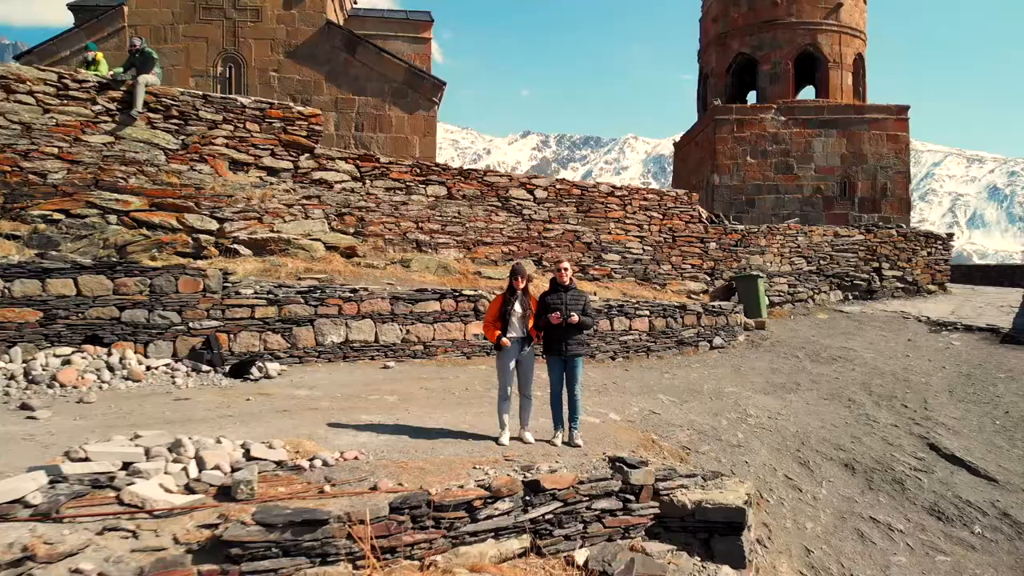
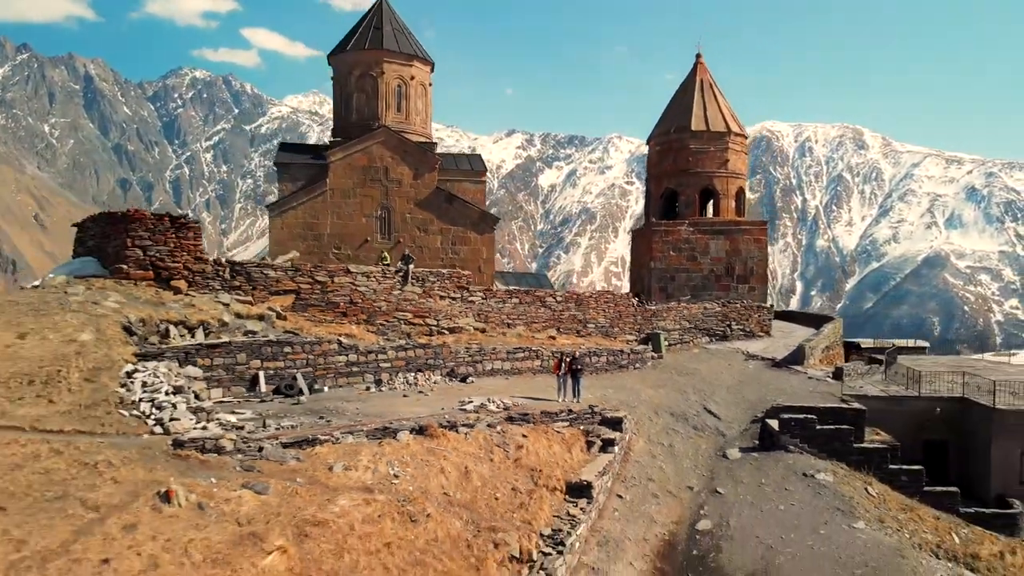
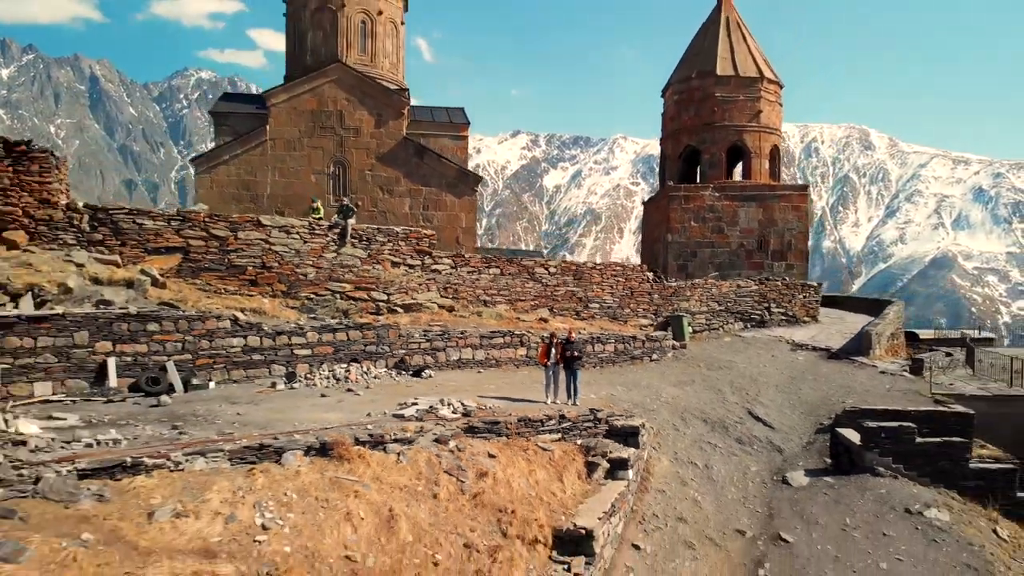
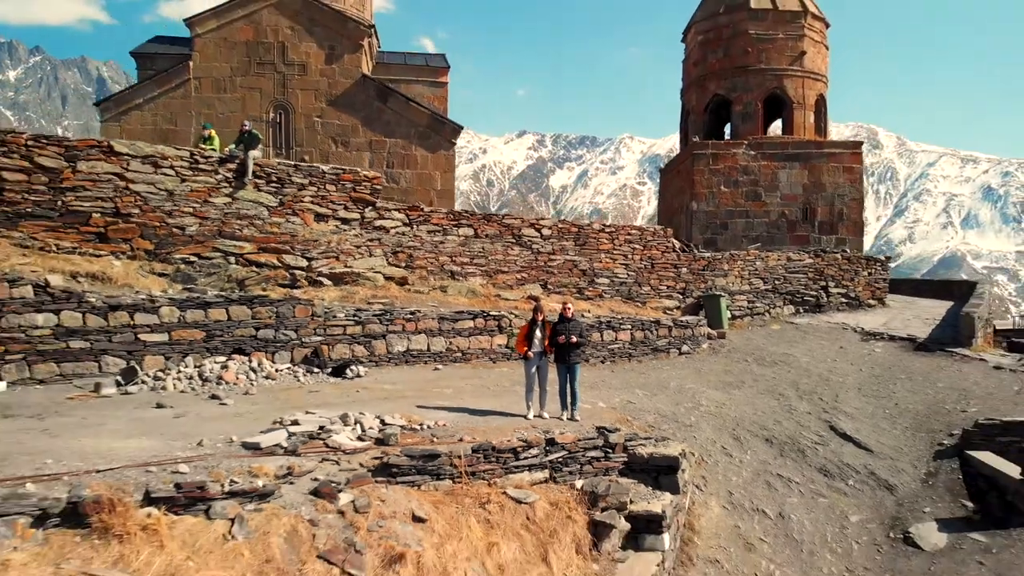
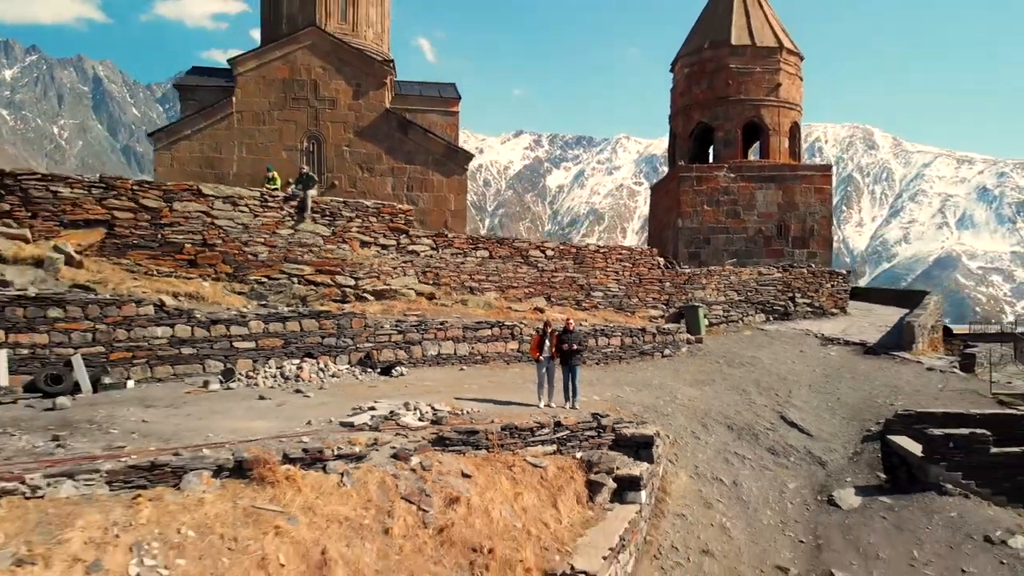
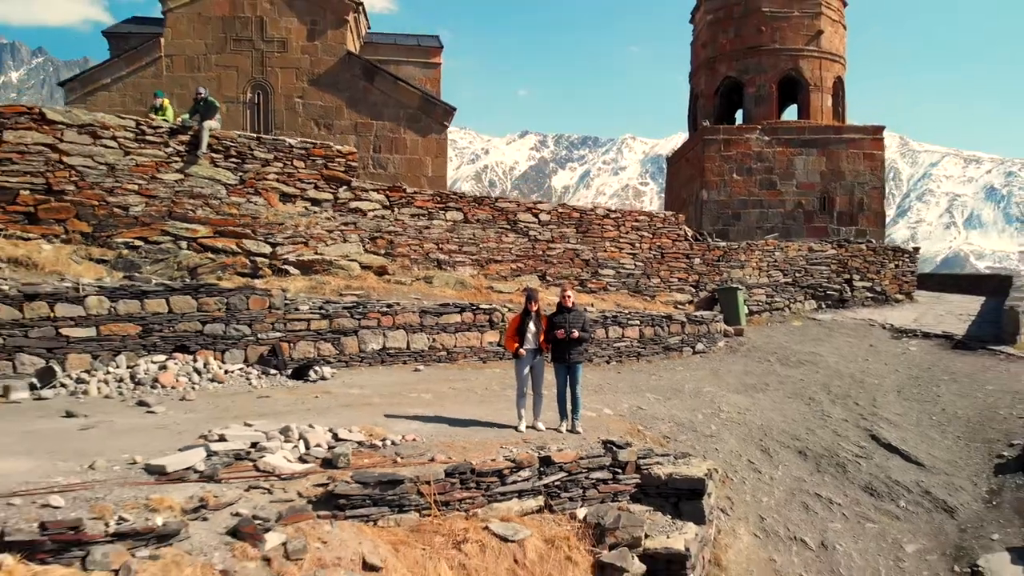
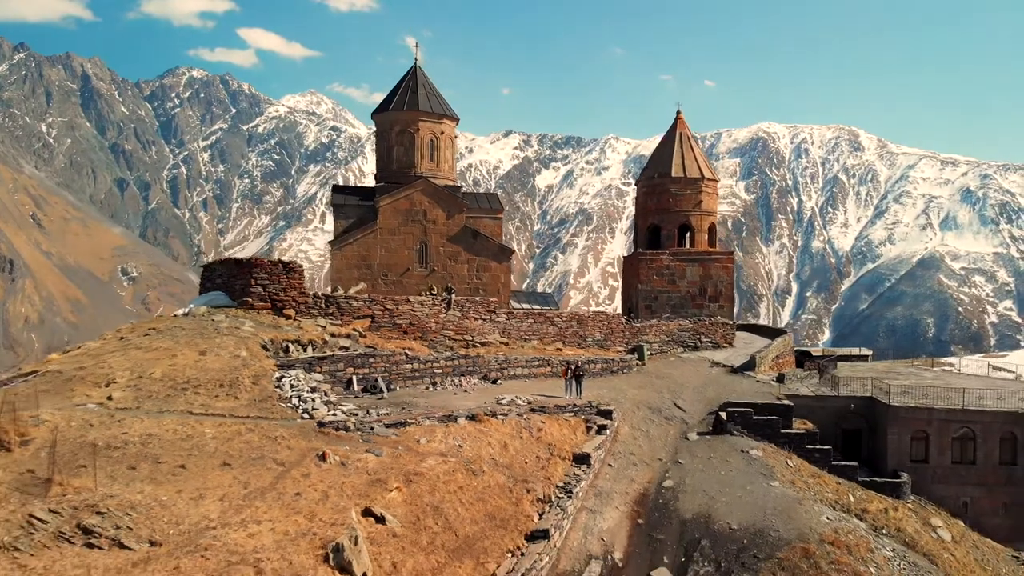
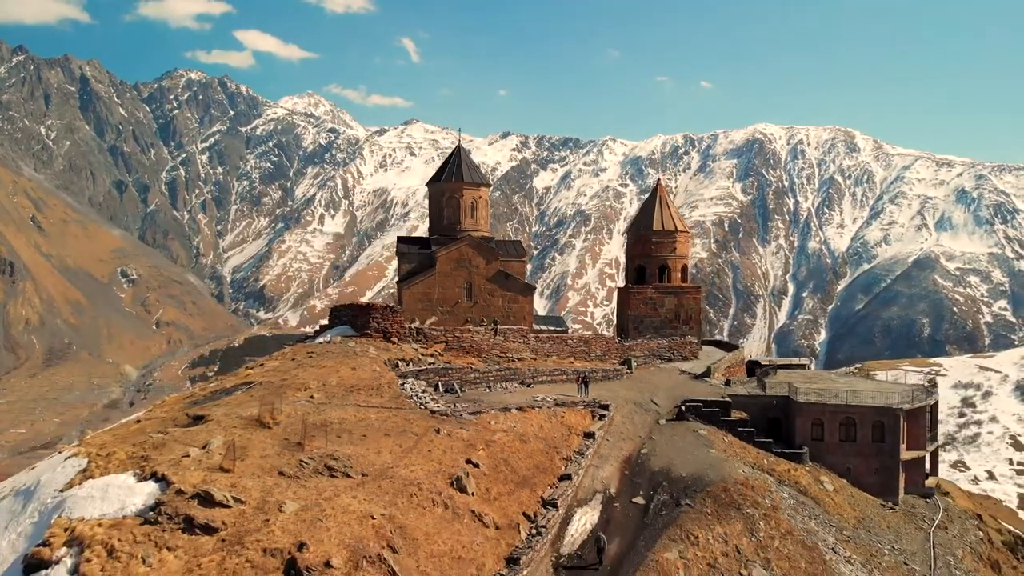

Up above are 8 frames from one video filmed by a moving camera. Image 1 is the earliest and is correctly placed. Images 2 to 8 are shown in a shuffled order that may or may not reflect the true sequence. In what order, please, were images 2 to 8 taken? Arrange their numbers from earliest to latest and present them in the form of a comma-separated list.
6, 4, 5, 3, 2, 7, 8
